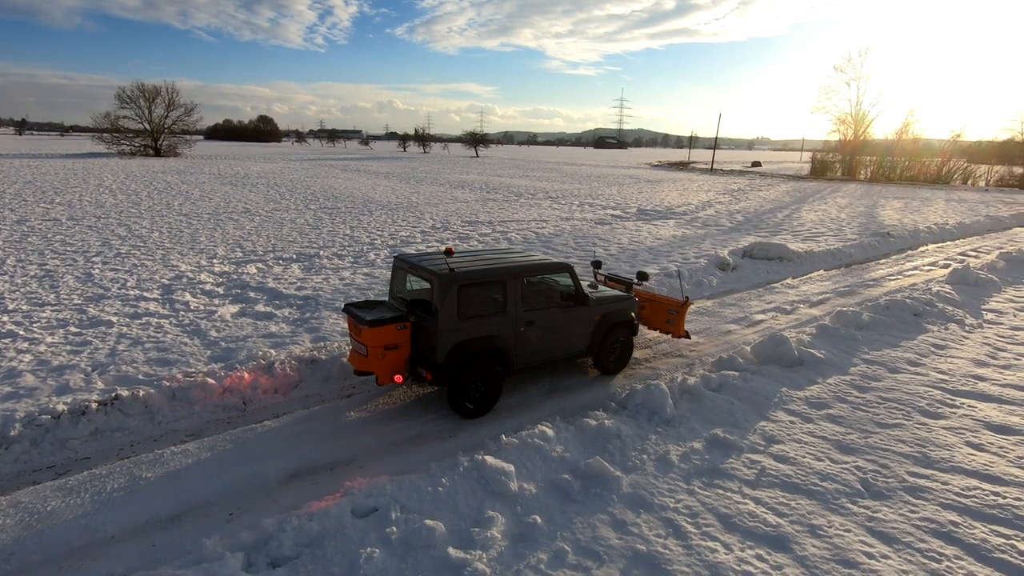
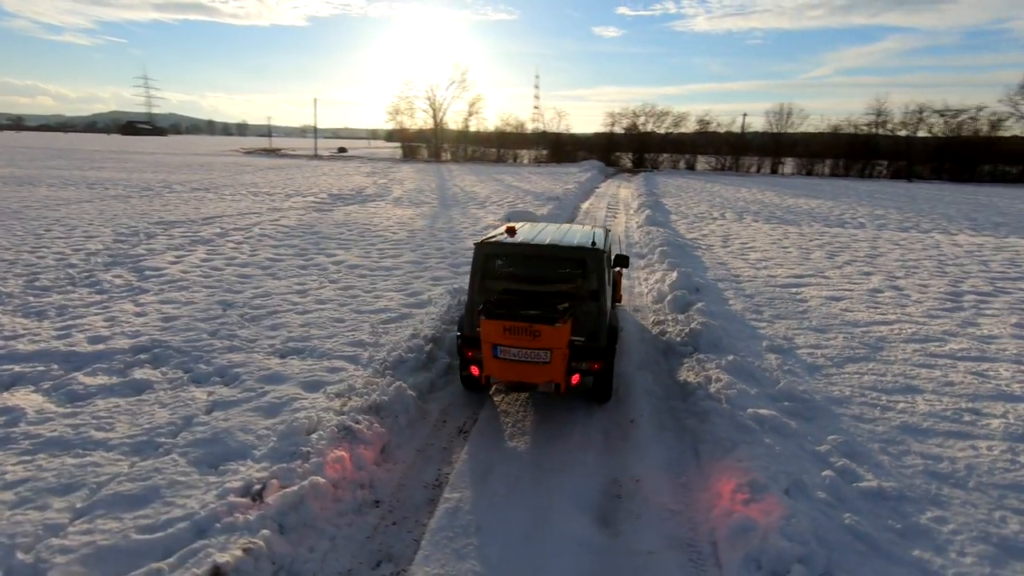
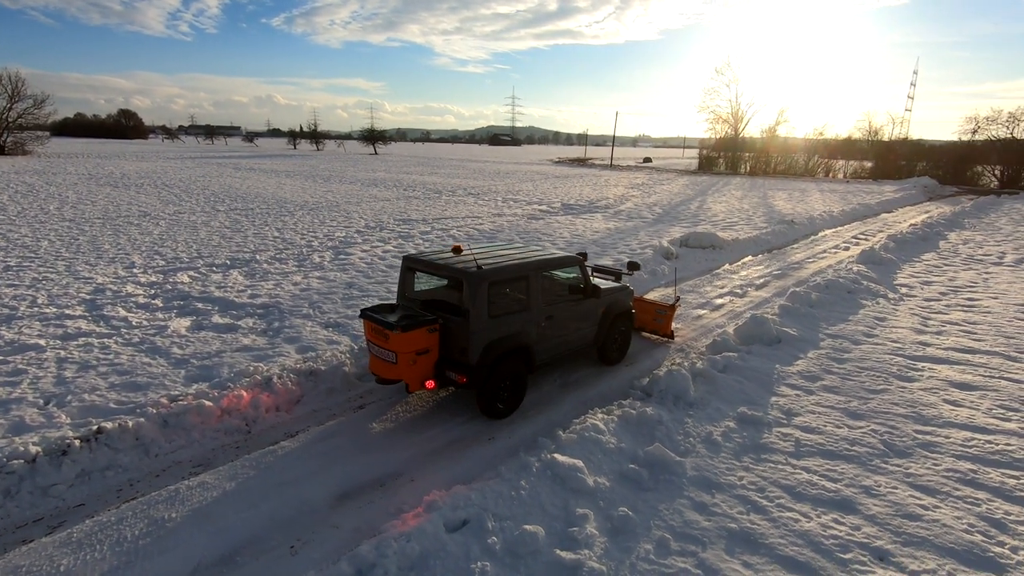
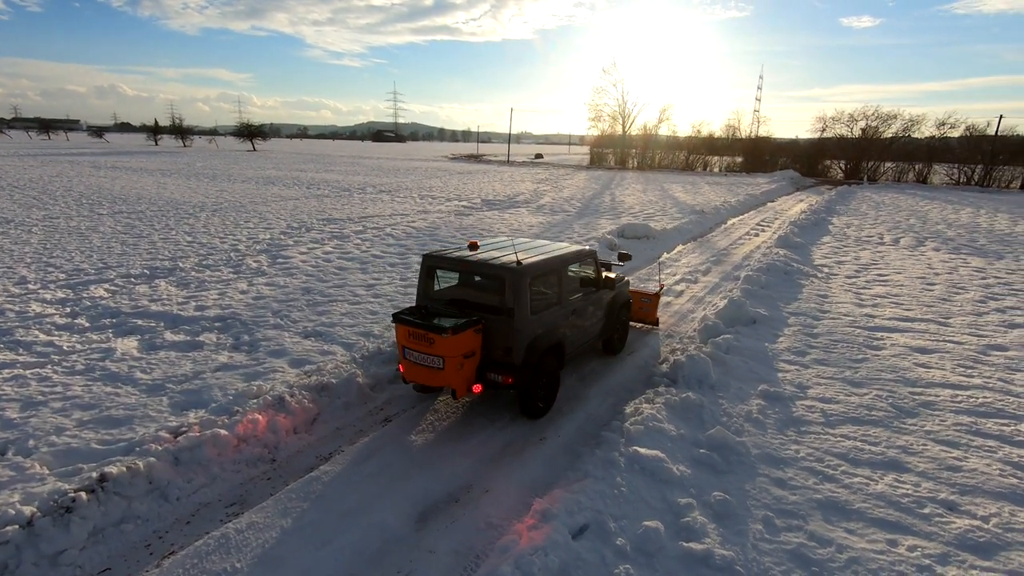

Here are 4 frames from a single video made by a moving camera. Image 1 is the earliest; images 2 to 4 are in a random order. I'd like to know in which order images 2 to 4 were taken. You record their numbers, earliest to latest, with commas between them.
3, 4, 2
